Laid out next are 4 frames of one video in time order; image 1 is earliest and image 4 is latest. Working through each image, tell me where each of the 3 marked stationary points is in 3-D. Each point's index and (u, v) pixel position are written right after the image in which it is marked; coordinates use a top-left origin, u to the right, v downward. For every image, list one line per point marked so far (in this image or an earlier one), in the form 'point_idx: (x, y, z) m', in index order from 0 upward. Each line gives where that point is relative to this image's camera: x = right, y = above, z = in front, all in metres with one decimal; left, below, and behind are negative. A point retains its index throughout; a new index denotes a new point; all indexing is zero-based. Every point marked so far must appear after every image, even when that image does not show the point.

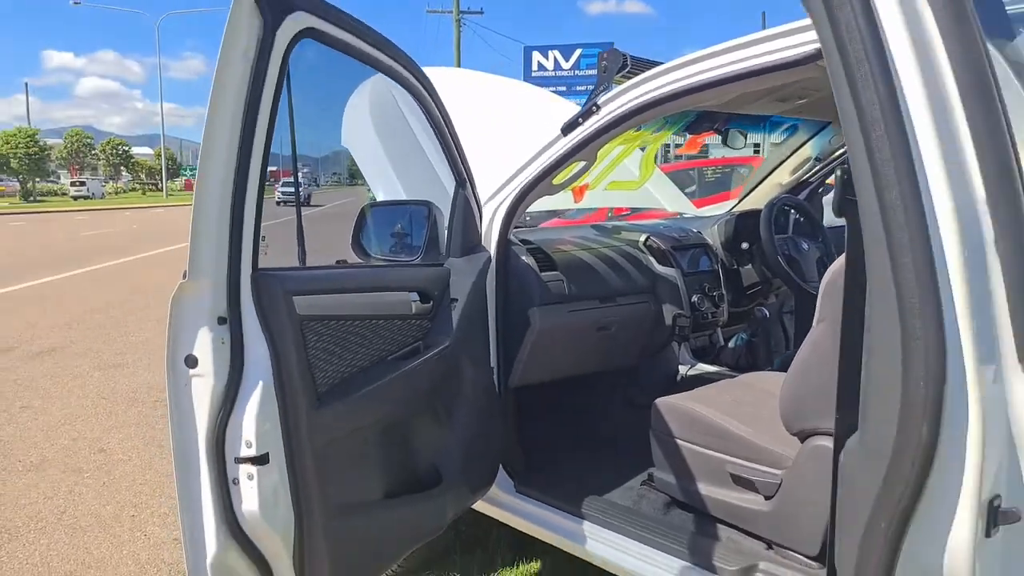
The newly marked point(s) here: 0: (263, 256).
0: (-0.6, +0.1, +1.8) m
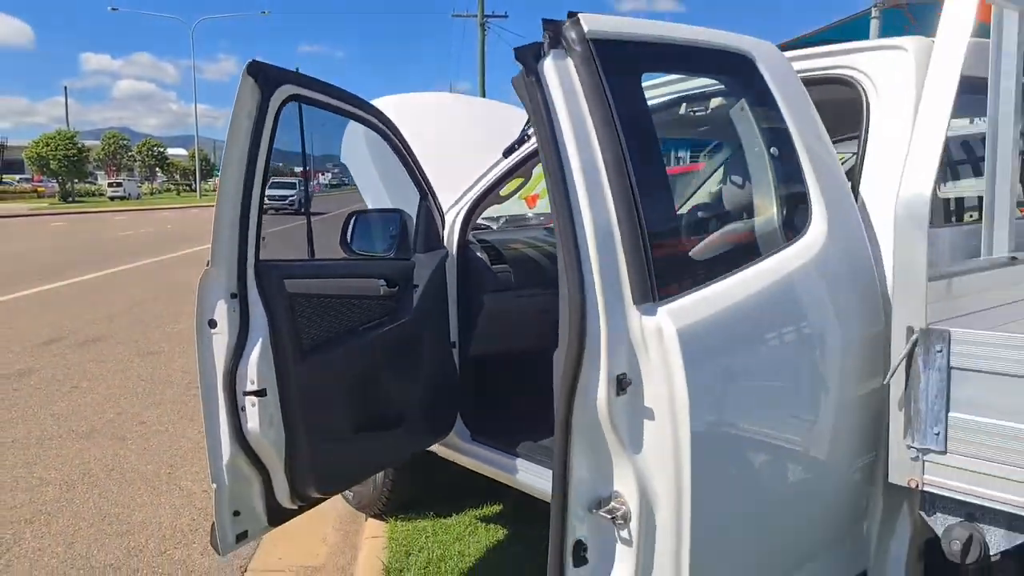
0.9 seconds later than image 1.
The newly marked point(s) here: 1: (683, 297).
0: (-0.8, +0.1, +2.5) m
1: (+0.3, 0.0, +1.5) m
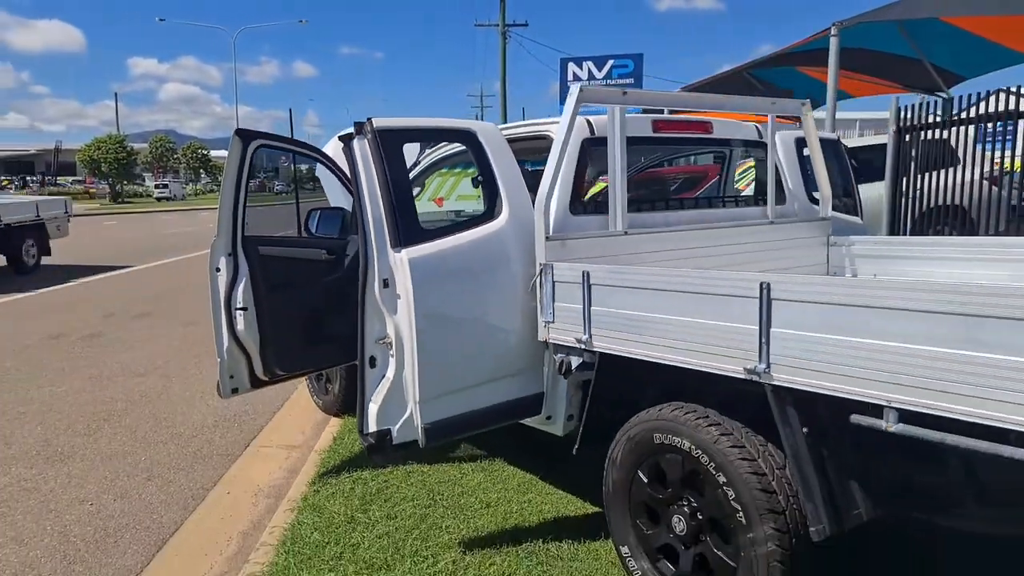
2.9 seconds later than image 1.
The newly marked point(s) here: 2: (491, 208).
0: (-1.4, +0.3, +4.3) m
1: (-0.4, +0.2, +3.3) m
2: (-0.1, +0.3, +3.5) m
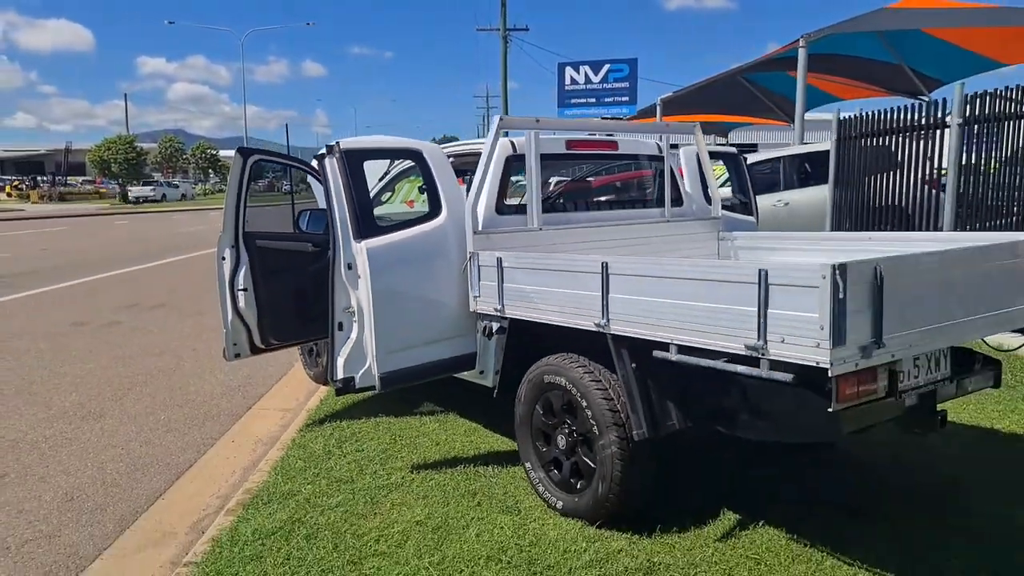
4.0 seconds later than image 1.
0: (-1.8, +0.4, +5.3) m
1: (-0.7, +0.3, +4.3) m
2: (-0.4, +0.4, +4.5) m
